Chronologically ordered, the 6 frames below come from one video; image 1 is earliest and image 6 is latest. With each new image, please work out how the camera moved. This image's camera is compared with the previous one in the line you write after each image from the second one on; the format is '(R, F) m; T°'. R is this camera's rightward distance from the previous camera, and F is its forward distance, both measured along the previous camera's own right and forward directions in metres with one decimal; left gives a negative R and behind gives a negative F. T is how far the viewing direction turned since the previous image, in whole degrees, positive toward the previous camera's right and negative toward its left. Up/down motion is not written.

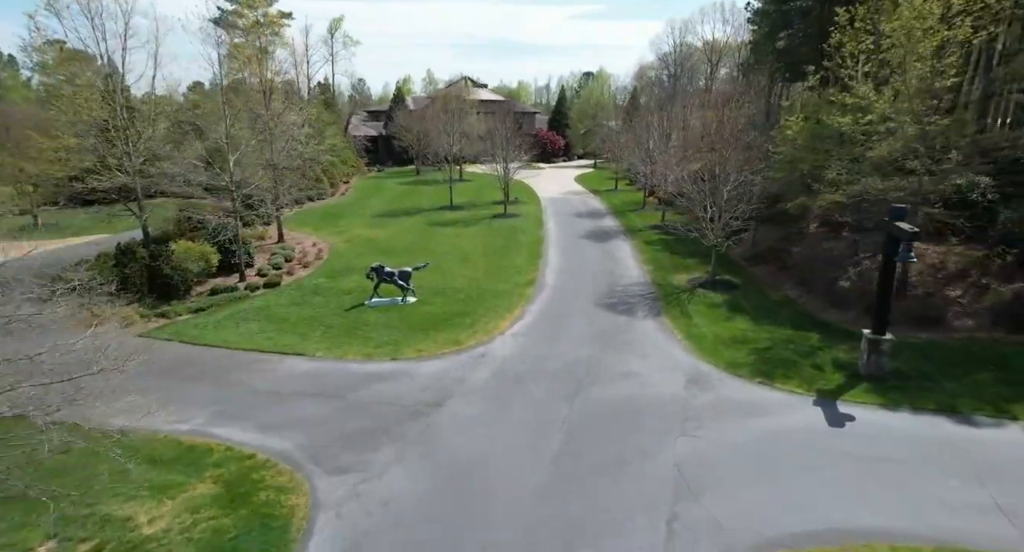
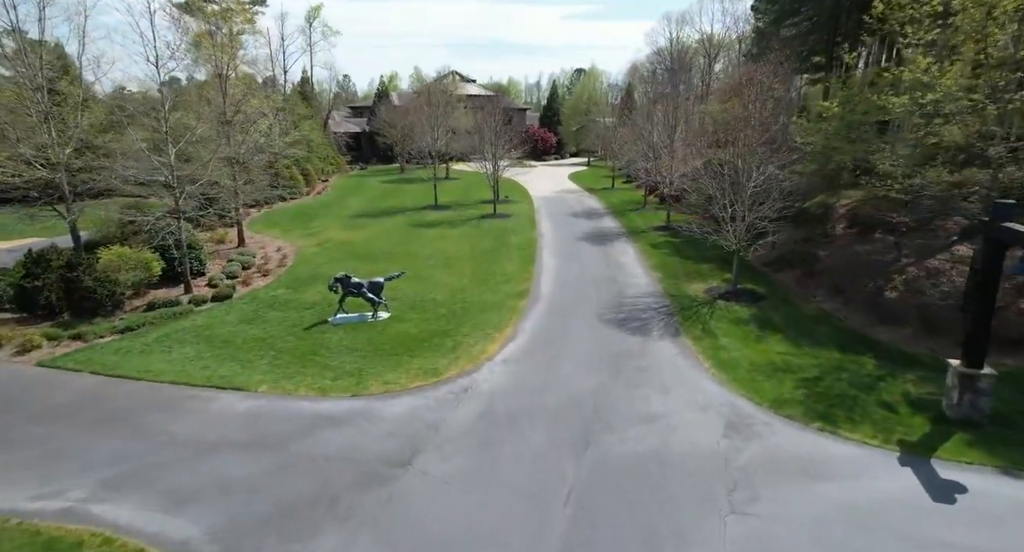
(0.0, +3.0) m; +1°
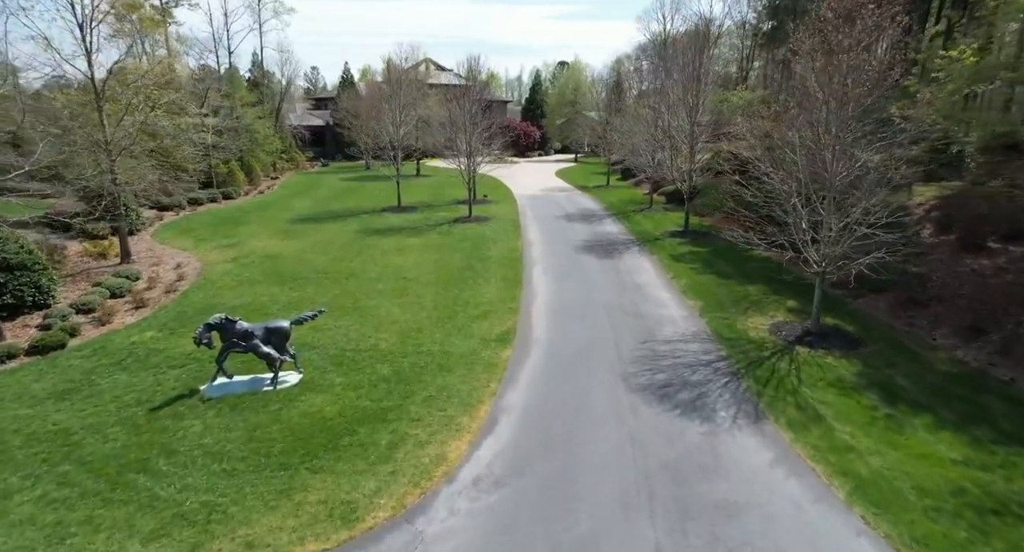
(+0.1, +6.2) m; +2°
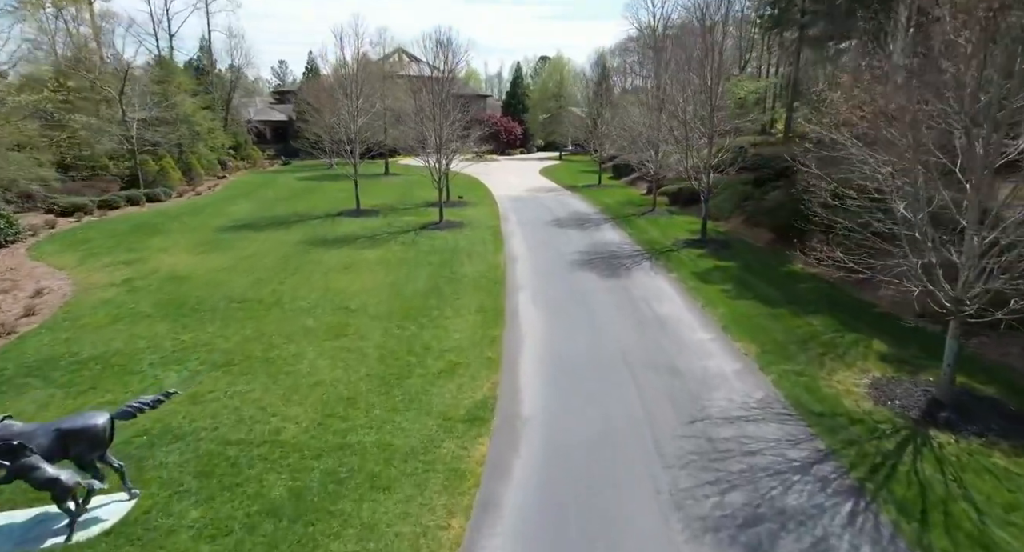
(+0.1, +4.7) m; +2°
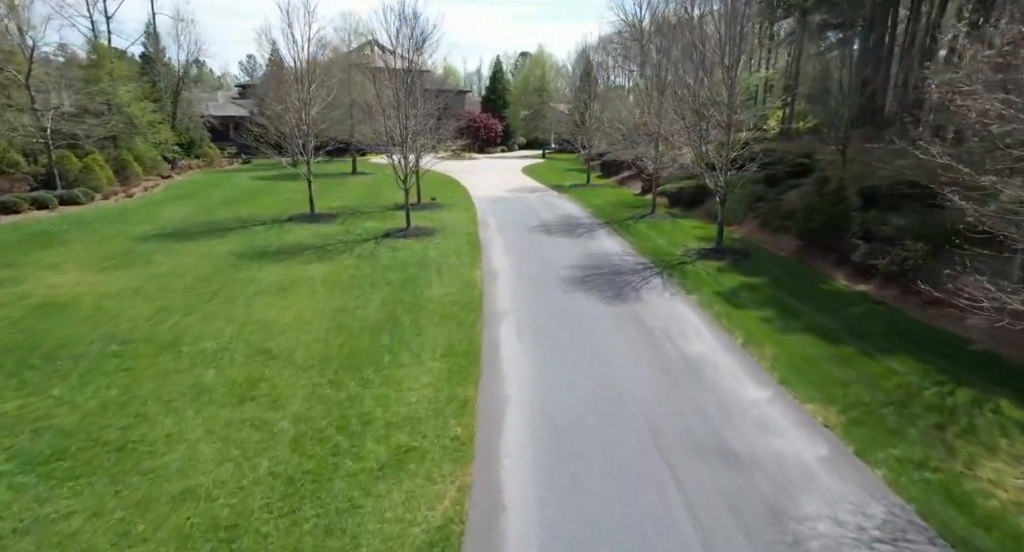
(0.0, +3.6) m; +2°
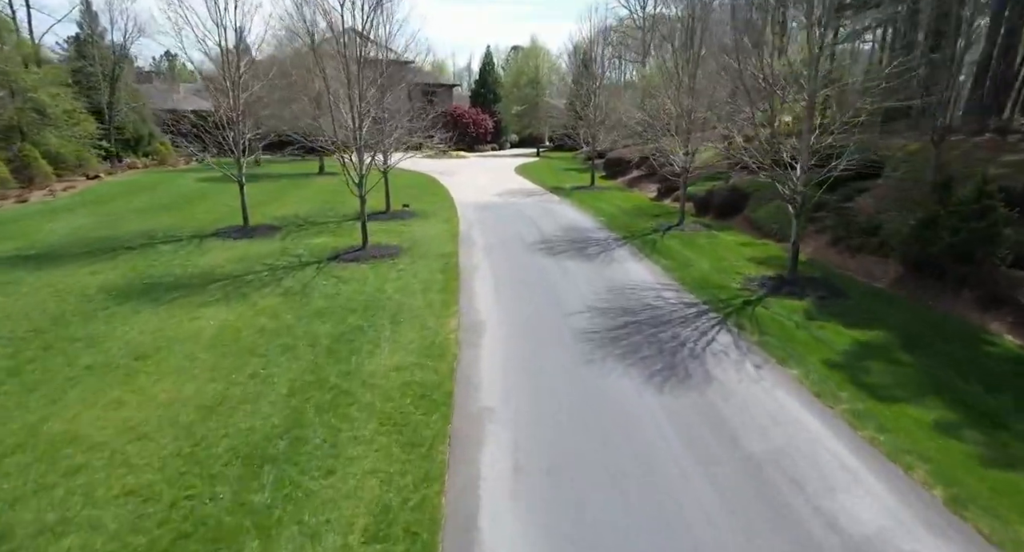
(0.0, +5.3) m; +1°
